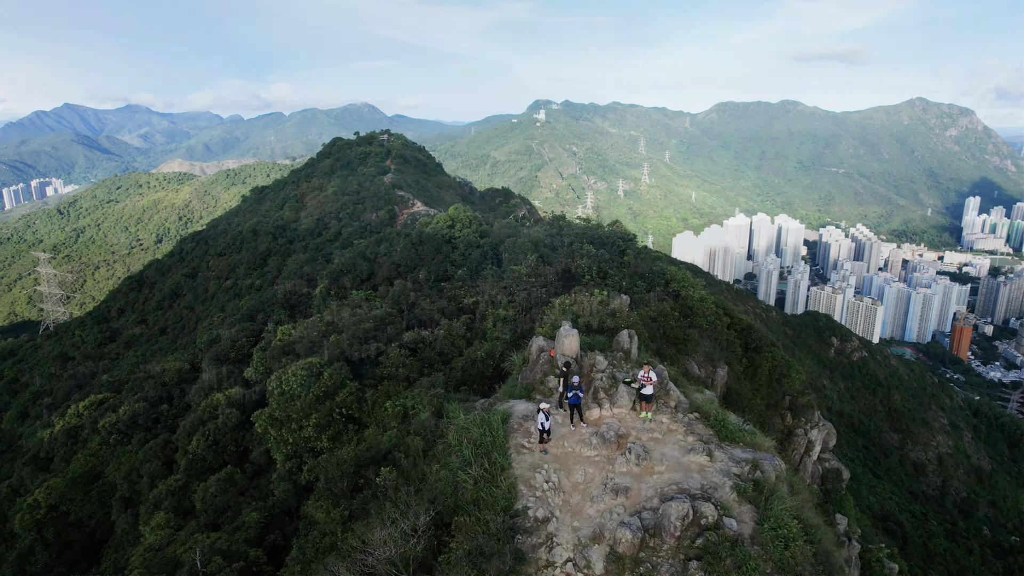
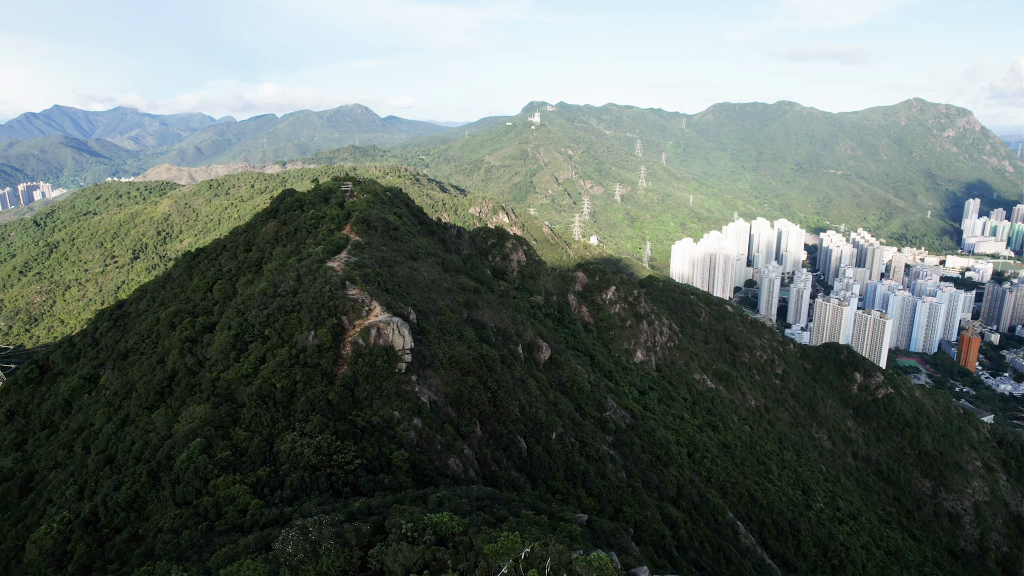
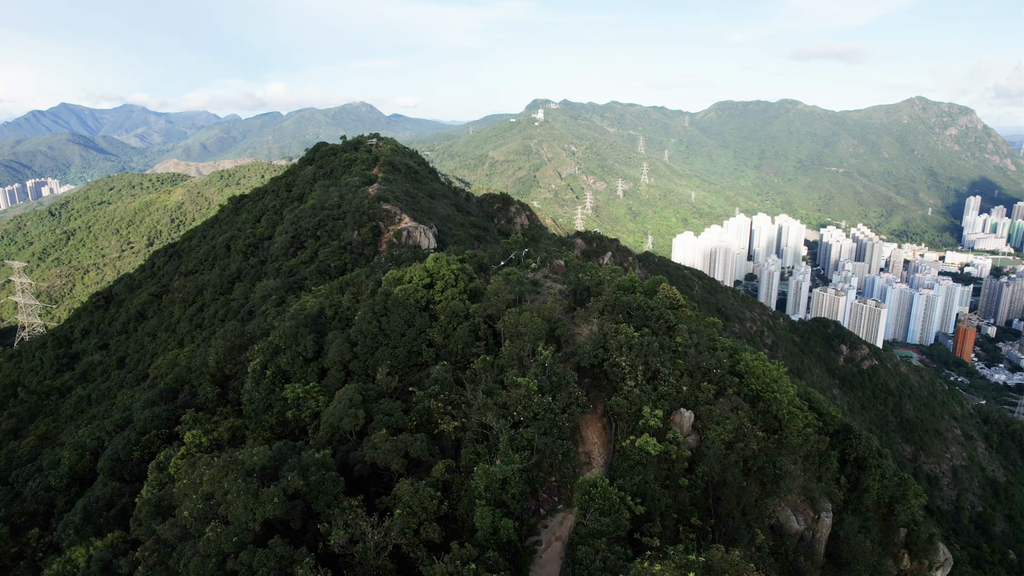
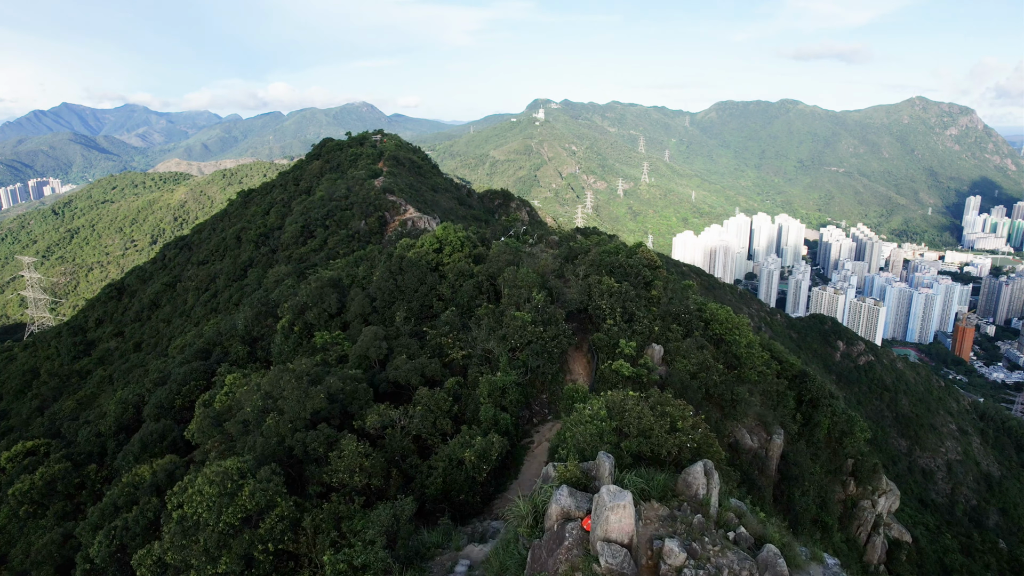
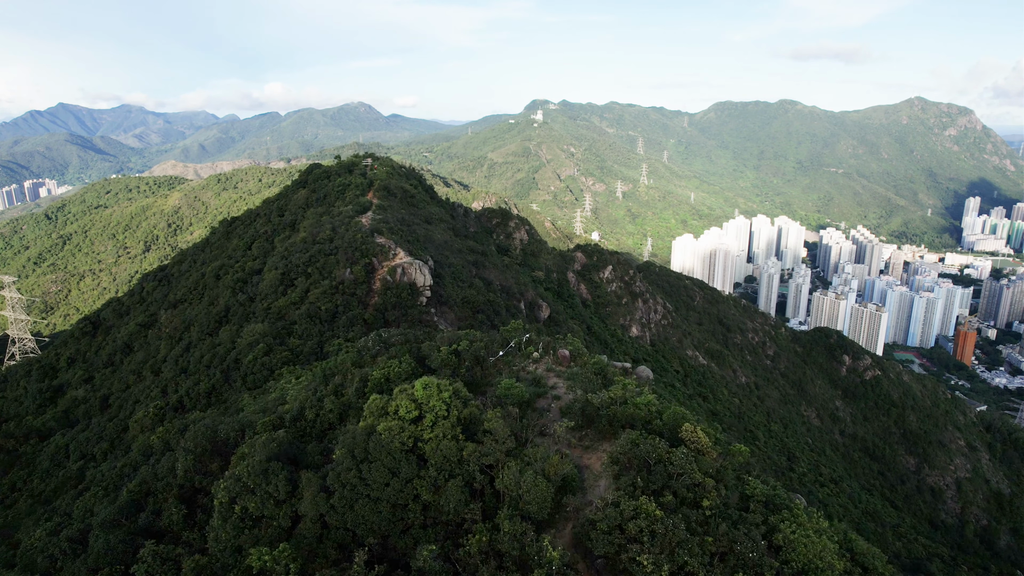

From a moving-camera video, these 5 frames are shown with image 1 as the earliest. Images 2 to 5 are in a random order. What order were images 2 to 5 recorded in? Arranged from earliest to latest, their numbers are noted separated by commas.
4, 3, 5, 2
